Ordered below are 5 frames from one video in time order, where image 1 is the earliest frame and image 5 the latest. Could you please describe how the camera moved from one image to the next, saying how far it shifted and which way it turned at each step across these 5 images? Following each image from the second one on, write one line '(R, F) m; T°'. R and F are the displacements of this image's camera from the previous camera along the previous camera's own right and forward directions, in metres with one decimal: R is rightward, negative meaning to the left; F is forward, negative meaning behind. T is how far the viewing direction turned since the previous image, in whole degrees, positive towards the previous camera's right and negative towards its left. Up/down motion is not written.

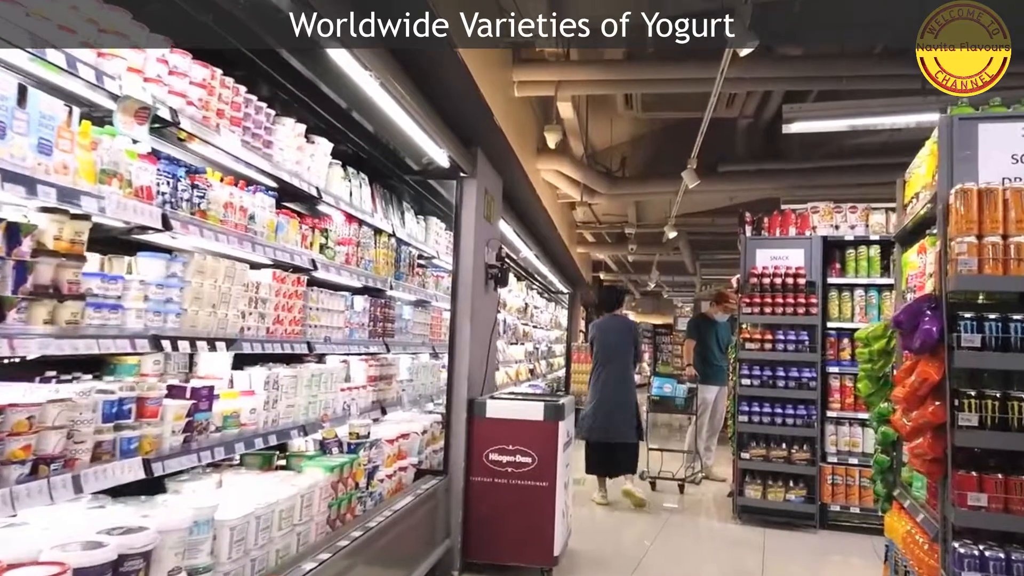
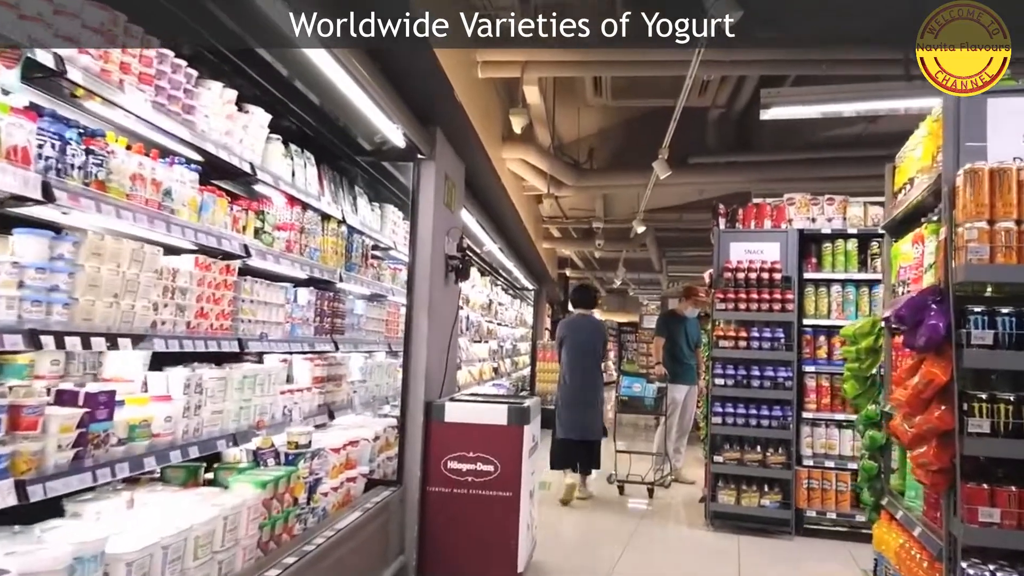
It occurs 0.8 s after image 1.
(0.0, +0.3) m; +3°
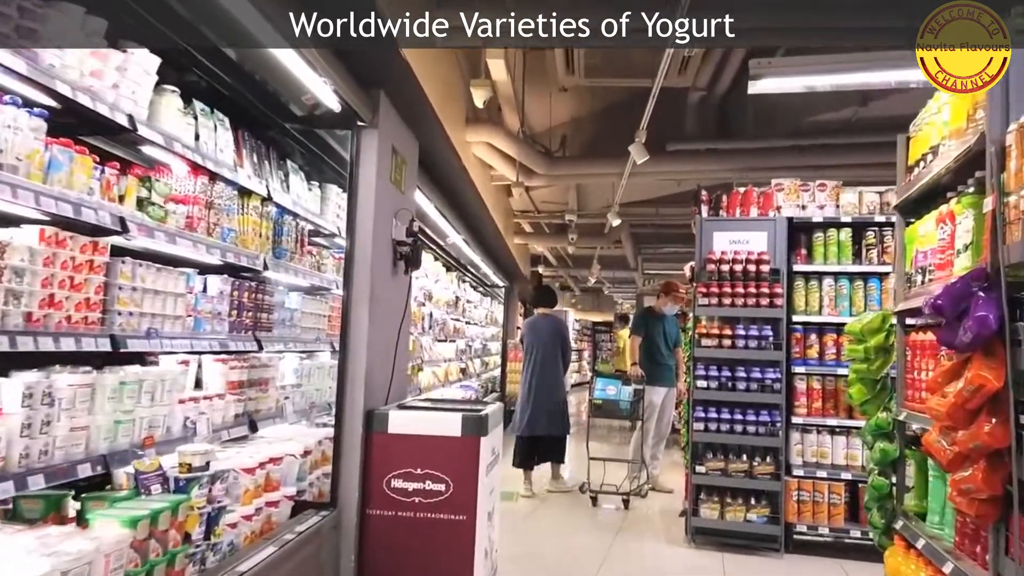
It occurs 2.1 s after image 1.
(+0.1, +0.4) m; +2°
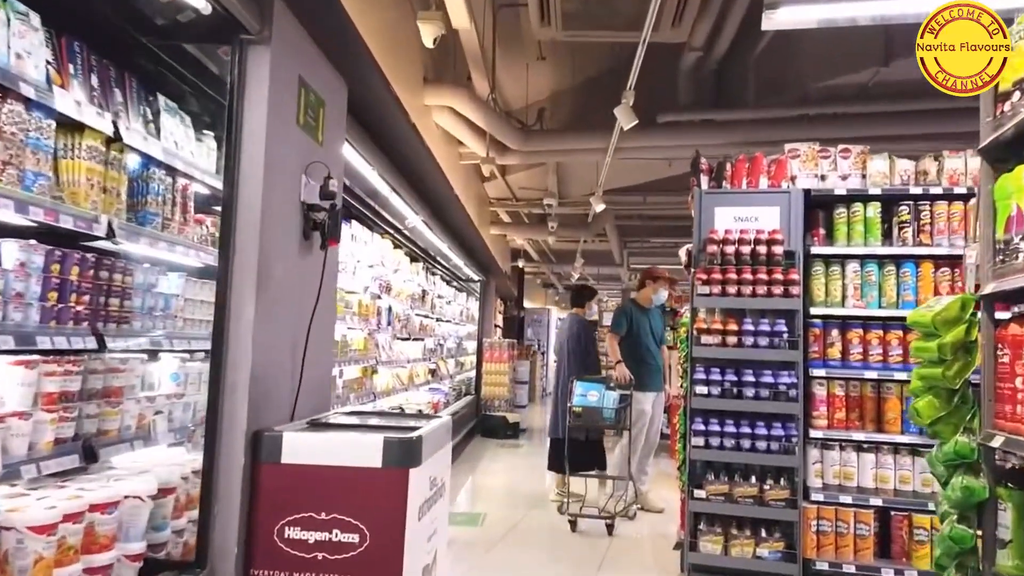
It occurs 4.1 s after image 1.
(+0.1, +0.7) m; +1°
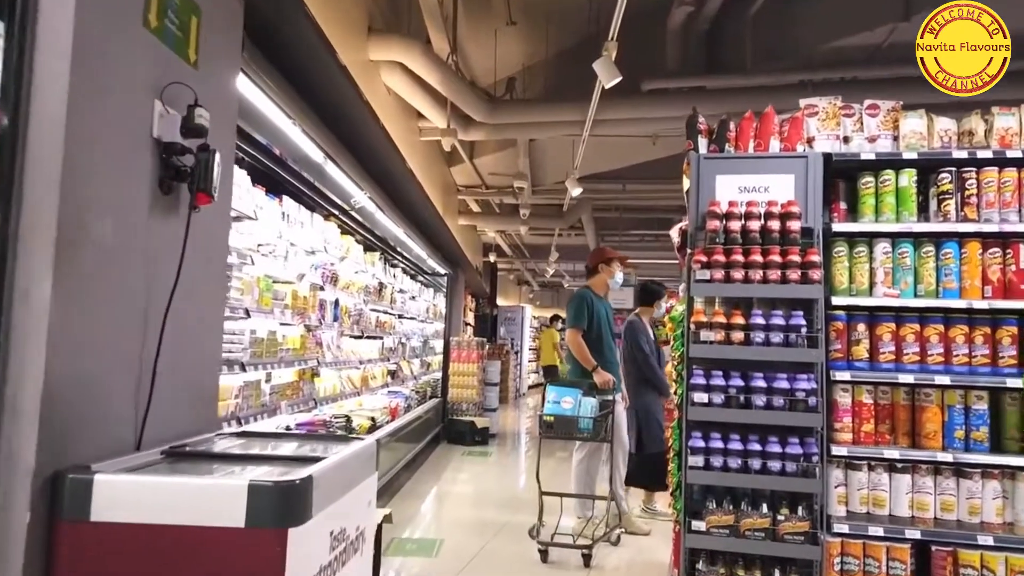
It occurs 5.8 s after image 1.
(+0.1, +0.6) m; +2°
